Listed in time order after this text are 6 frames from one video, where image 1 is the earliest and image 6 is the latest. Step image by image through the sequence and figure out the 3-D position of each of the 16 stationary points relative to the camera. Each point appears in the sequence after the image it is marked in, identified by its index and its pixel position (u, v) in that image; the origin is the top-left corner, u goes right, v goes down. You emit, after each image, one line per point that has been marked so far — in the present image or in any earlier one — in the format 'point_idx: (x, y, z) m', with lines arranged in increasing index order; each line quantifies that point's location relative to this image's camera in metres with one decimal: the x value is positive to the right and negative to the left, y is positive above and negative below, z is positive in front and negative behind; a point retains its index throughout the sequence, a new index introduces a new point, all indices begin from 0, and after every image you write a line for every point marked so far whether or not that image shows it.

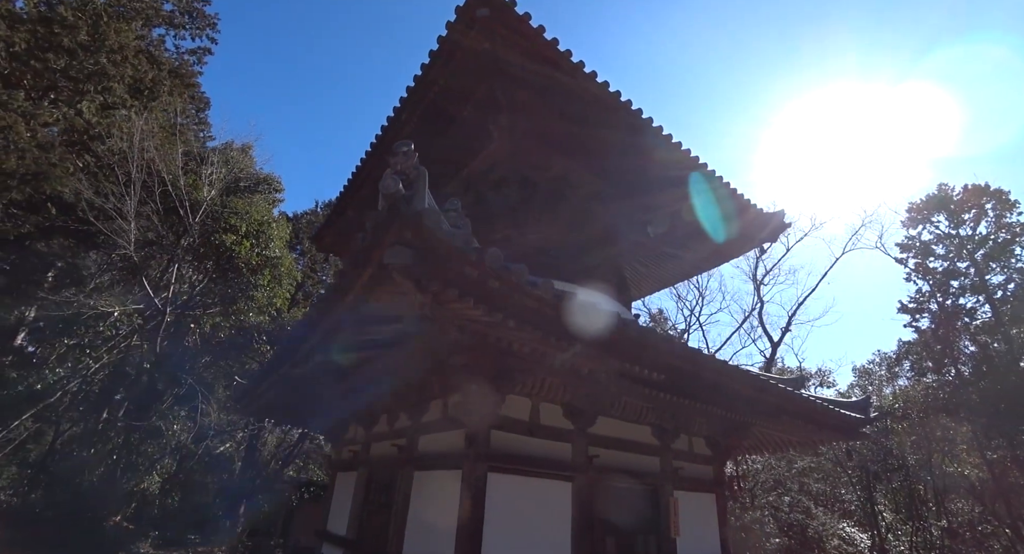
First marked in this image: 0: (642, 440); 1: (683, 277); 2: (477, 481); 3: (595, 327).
0: (+1.2, -1.5, +5.0) m
1: (+2.4, 0.0, +7.9) m
2: (-0.3, -1.4, +3.7) m
3: (+0.5, -0.3, +3.2) m
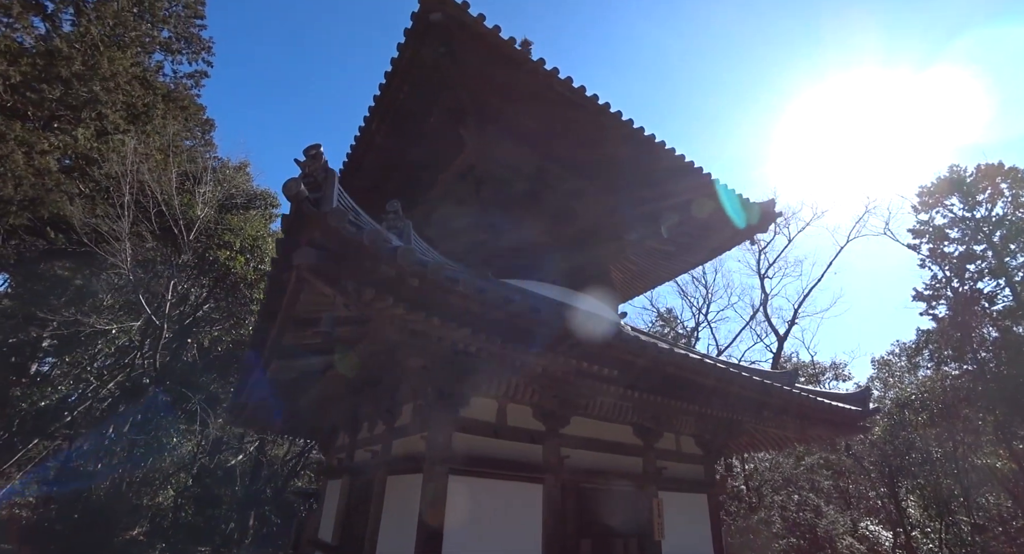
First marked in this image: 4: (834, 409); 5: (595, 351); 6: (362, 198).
0: (+1.0, -1.5, +4.9) m
1: (+2.3, +0.1, +7.8) m
2: (-0.5, -1.4, +3.7) m
3: (+0.2, -0.3, +3.2) m
4: (+3.2, -1.3, +5.3) m
5: (+0.6, -0.5, +3.6) m
6: (-1.9, +0.9, +6.4) m
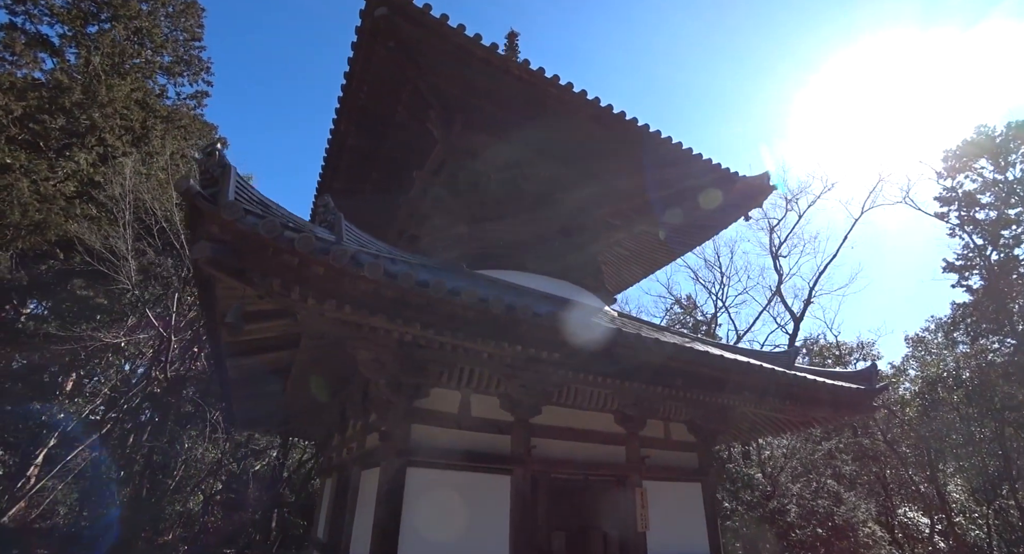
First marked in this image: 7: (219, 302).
0: (+0.8, -1.4, +4.7) m
1: (+2.2, +0.3, +7.6) m
2: (-0.8, -1.4, +3.7) m
3: (-0.2, -0.2, +3.1) m
4: (+3.0, -1.1, +5.0) m
5: (+0.2, -0.4, +3.5) m
6: (-2.1, +0.9, +6.5) m
7: (-1.6, -0.1, +2.9) m
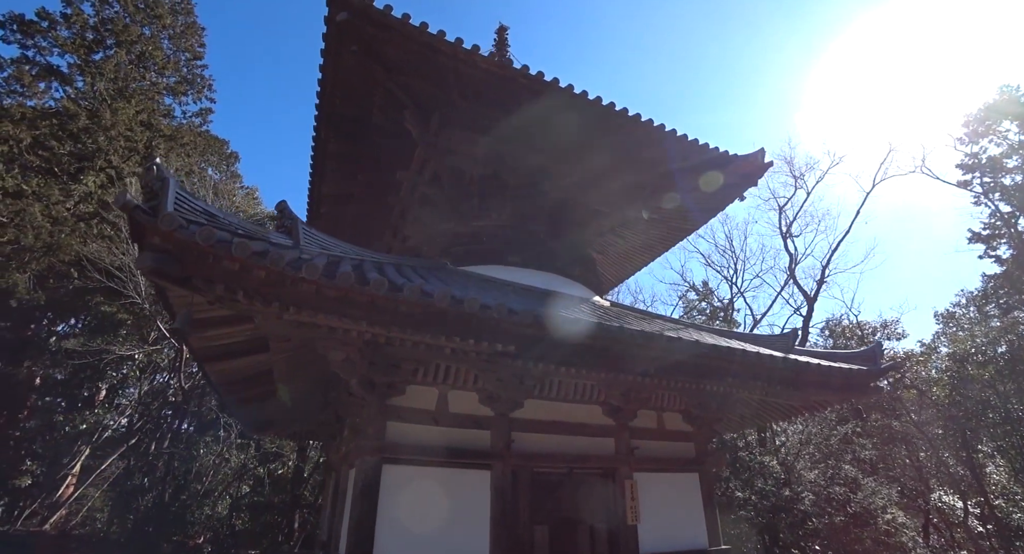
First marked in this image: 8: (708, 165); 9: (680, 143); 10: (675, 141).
0: (+0.7, -1.3, +4.7) m
1: (+2.1, +0.5, +7.4) m
2: (-1.0, -1.4, +3.7) m
3: (-0.5, -0.2, +3.1) m
4: (+2.9, -0.8, +4.8) m
5: (0.0, -0.4, +3.5) m
6: (-2.2, +0.9, +6.6) m
7: (-1.9, -0.2, +3.0) m
8: (+2.2, +1.3, +6.0) m
9: (+1.8, +1.4, +5.7) m
10: (+1.8, +1.5, +5.7) m
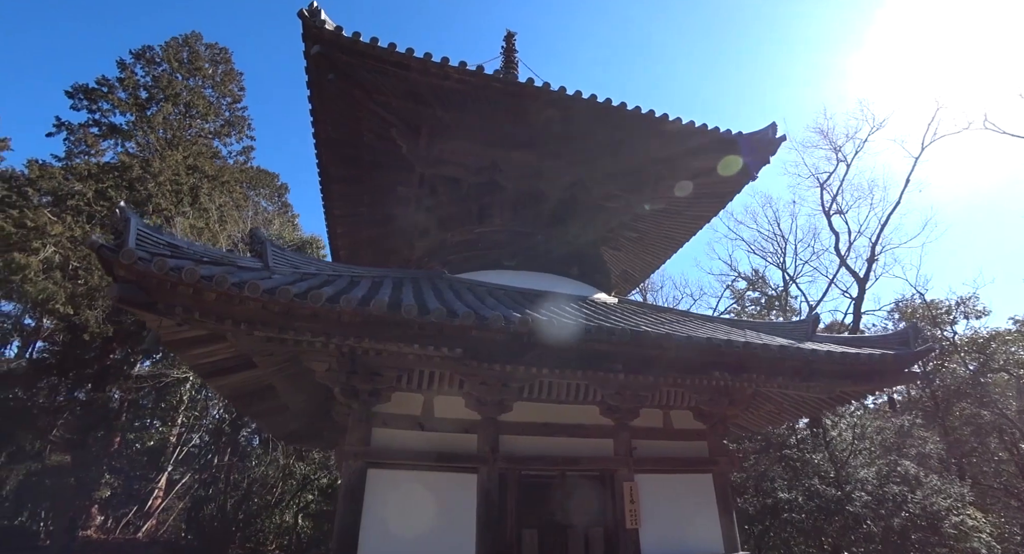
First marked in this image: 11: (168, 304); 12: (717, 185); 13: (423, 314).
0: (+0.6, -1.3, +4.6) m
1: (+2.3, +0.6, +7.1) m
2: (-1.2, -1.5, +3.9) m
3: (-0.8, -0.2, +3.2) m
4: (+2.8, -0.7, +4.4) m
5: (-0.3, -0.4, +3.5) m
6: (-2.1, +0.6, +6.9) m
7: (-2.3, -0.4, +3.3) m
8: (+2.1, +1.4, +5.7) m
9: (+1.7, +1.5, +5.4) m
10: (+1.6, +1.6, +5.4) m
11: (-2.0, -0.2, +3.1) m
12: (+2.5, +1.1, +6.3) m
13: (-0.5, -0.2, +3.3) m
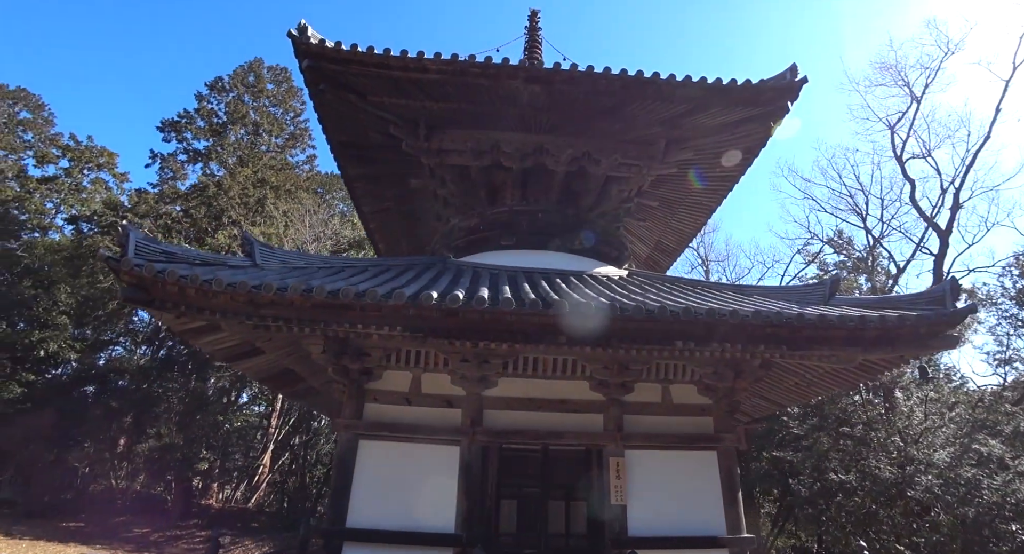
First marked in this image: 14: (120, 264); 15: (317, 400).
0: (+0.5, -1.0, +4.6) m
1: (+2.6, +1.0, +6.6) m
2: (-1.4, -1.4, +4.2) m
3: (-1.2, -0.2, +3.5) m
4: (+2.6, -0.3, +3.9) m
5: (-0.7, -0.3, +3.7) m
6: (-1.8, +0.8, +7.3) m
7: (-2.6, -0.4, +3.9) m
8: (+2.0, +1.7, +5.3) m
9: (+1.5, +1.8, +5.1) m
10: (+1.5, +1.9, +5.1) m
11: (-2.4, -0.2, +3.6) m
12: (+2.5, +1.5, +5.8) m
13: (-0.9, -0.1, +3.5) m
14: (-2.6, +0.1, +3.4) m
15: (-2.1, -1.4, +5.9) m
